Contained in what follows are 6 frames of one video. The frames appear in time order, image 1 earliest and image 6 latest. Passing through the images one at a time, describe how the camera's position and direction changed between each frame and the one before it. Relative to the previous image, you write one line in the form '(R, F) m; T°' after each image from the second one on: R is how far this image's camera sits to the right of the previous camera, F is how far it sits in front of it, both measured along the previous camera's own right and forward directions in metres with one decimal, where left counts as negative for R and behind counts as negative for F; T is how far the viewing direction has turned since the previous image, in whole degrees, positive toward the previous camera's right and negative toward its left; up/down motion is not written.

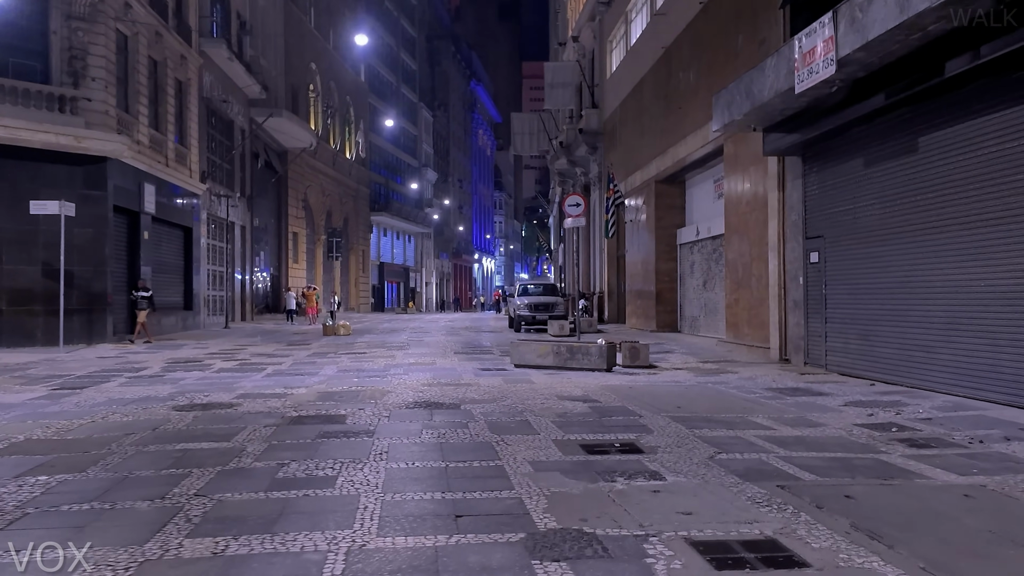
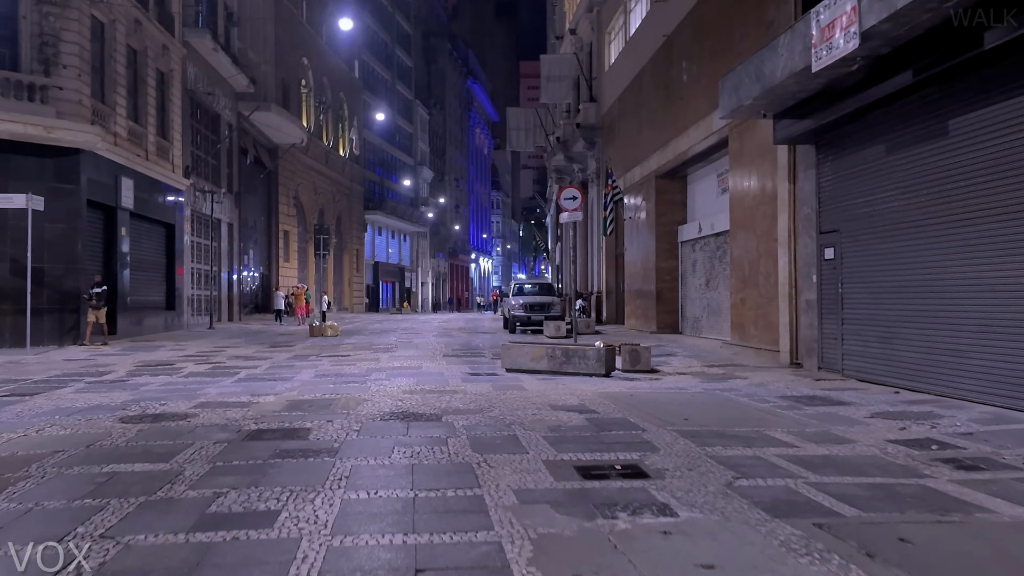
(+0.1, +0.9) m; 0°
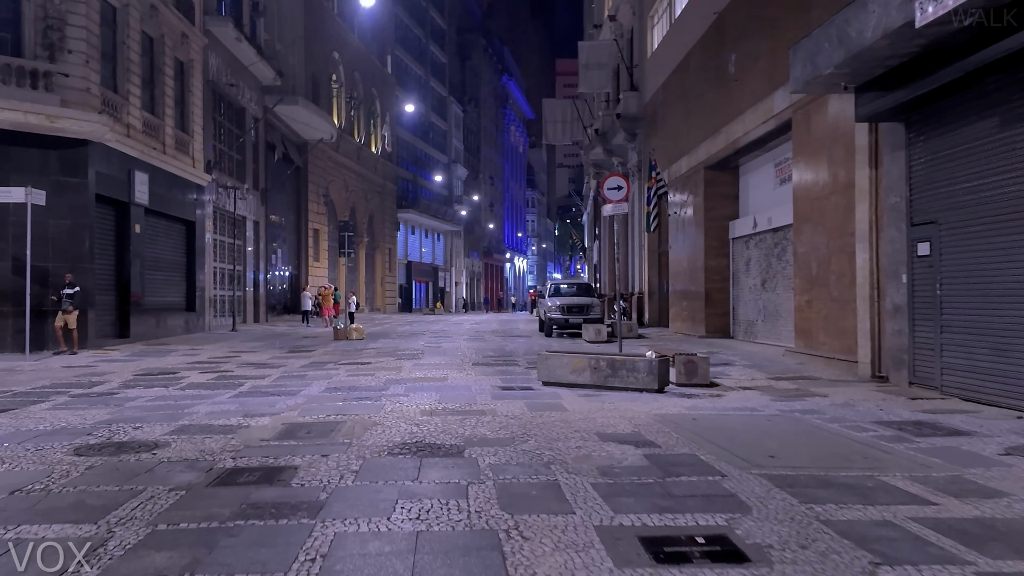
(0.0, +1.5) m; -2°
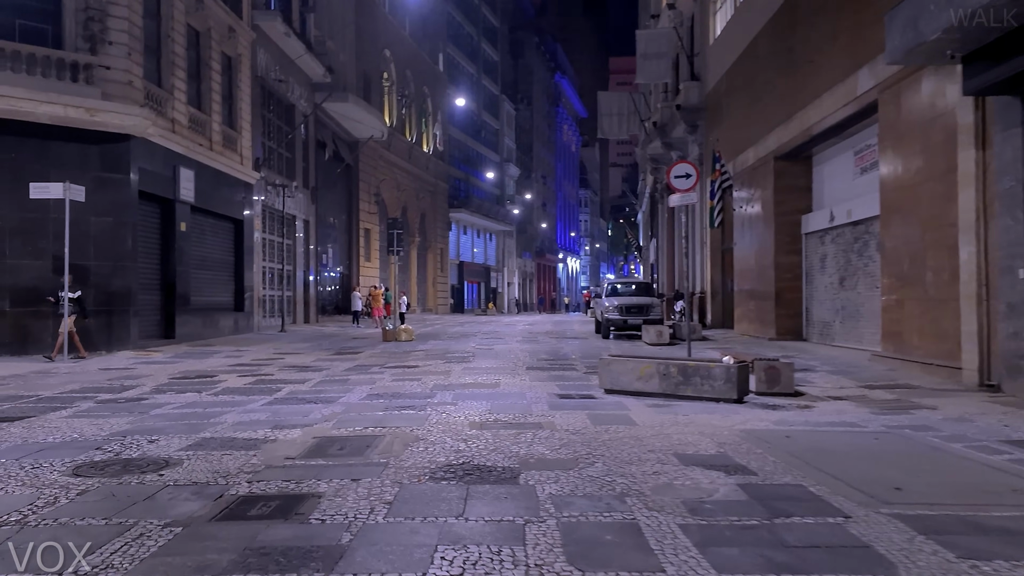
(-0.1, +1.0) m; -4°
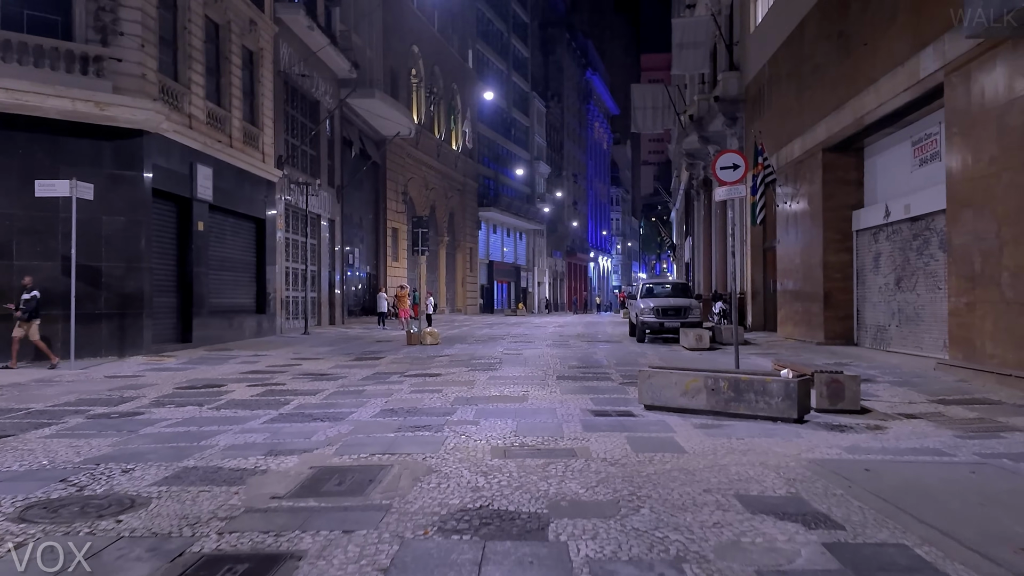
(0.0, +1.0) m; -2°
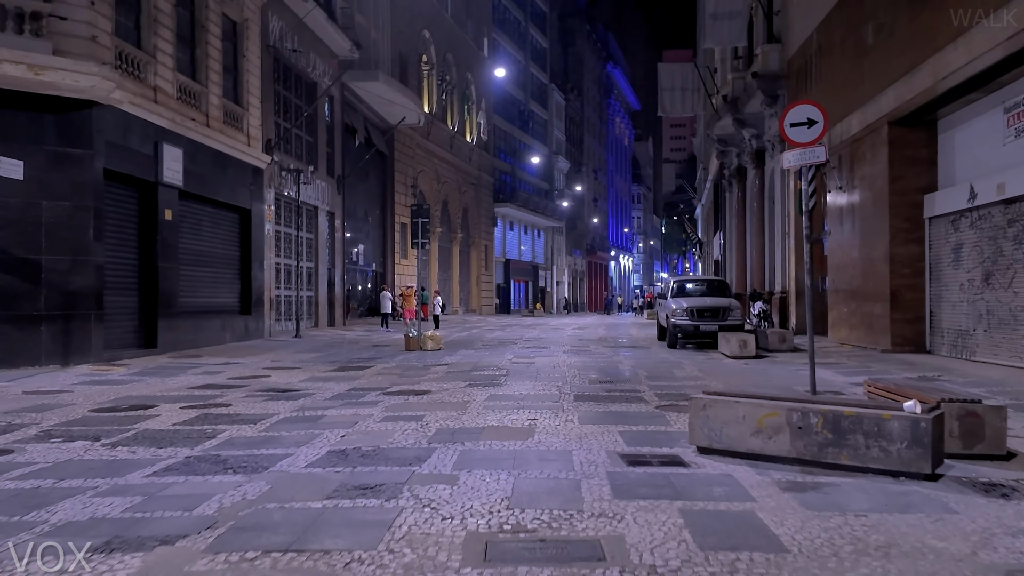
(+0.2, +2.4) m; -1°
